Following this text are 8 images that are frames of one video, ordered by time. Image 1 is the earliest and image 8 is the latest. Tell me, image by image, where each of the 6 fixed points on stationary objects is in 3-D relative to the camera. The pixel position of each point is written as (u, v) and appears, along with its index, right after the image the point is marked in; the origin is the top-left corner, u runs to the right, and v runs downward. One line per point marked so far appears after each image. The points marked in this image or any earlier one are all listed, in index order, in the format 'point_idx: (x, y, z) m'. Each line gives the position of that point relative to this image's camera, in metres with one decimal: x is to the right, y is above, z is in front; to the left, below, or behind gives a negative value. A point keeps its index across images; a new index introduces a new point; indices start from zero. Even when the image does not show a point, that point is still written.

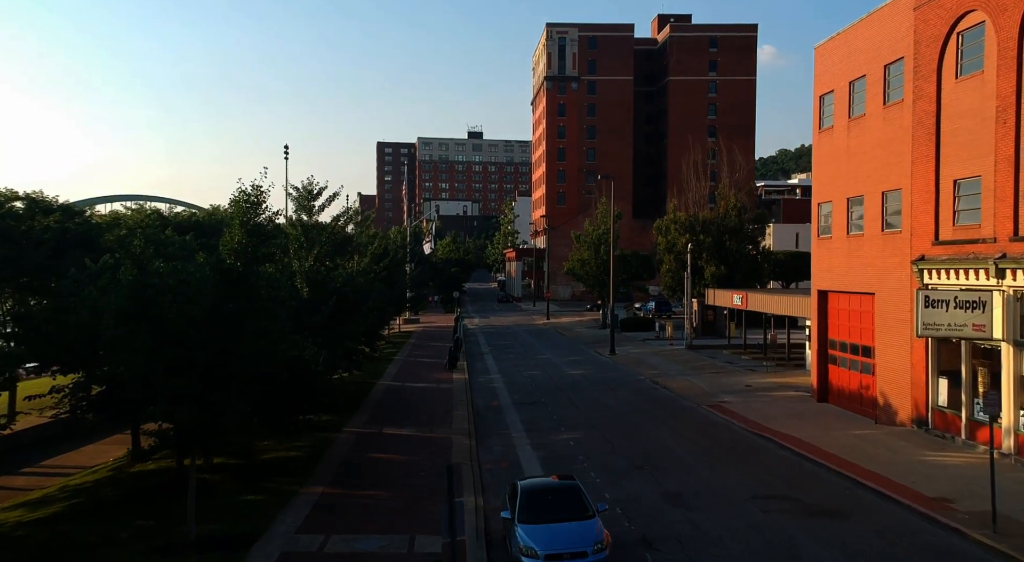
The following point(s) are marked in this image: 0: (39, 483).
0: (-10.3, -4.4, +18.2) m
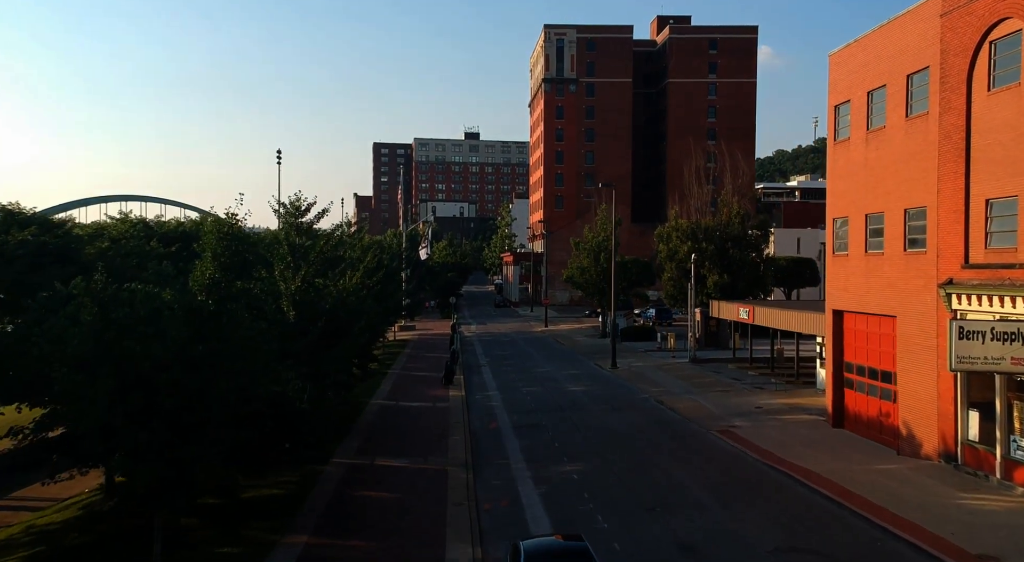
0: (-10.3, -4.8, +17.0) m
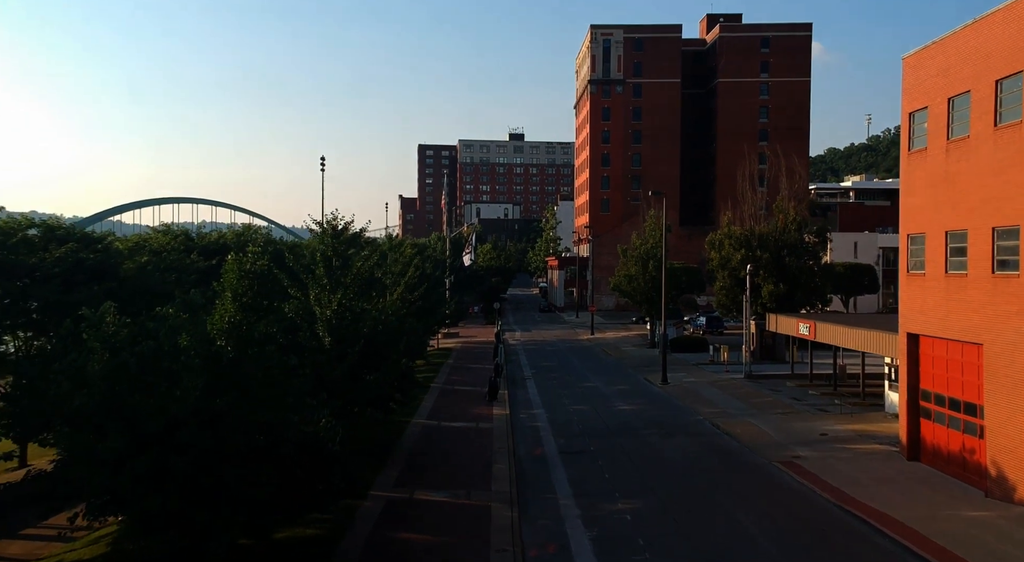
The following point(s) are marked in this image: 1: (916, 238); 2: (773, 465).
0: (-9.3, -5.3, +16.4) m
1: (+9.1, +1.0, +18.9) m
2: (+6.1, -4.3, +19.6) m
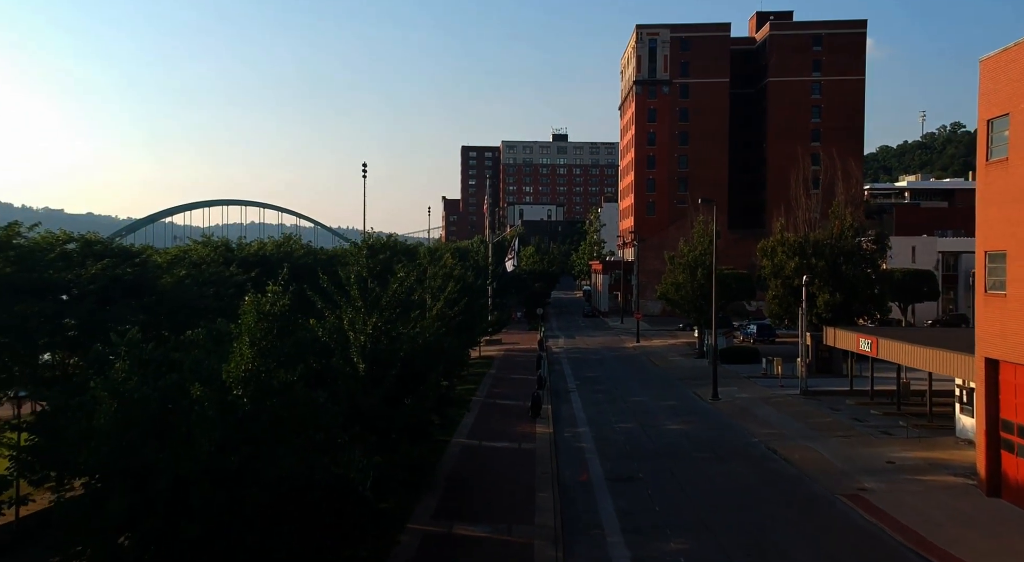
0: (-8.5, -5.8, +15.9) m
1: (+10.0, +0.6, +17.4) m
2: (+7.1, -4.7, +18.2) m
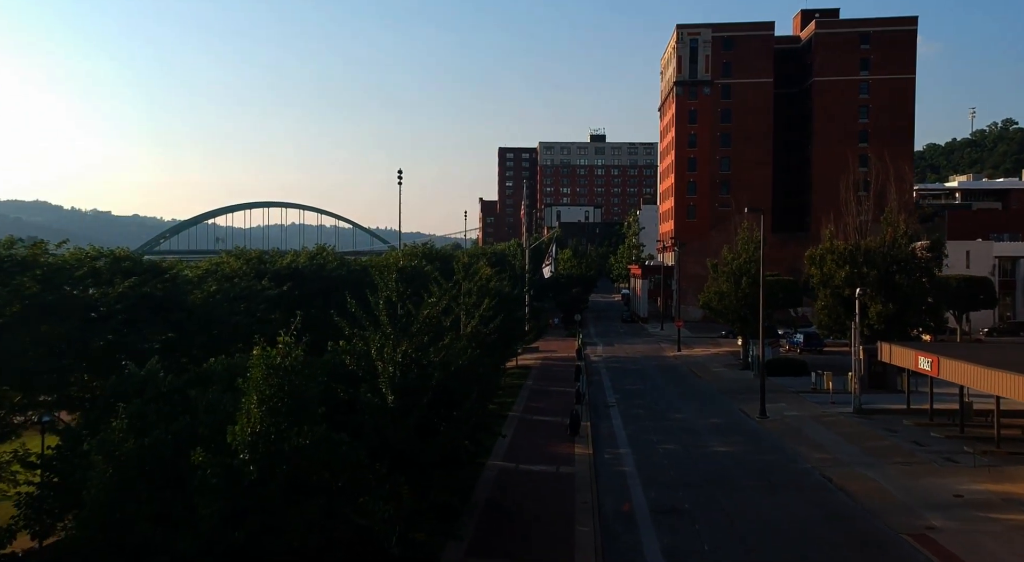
0: (-7.8, -6.2, +15.2) m
1: (+10.8, +0.1, +15.9) m
2: (+7.9, -5.2, +16.9) m
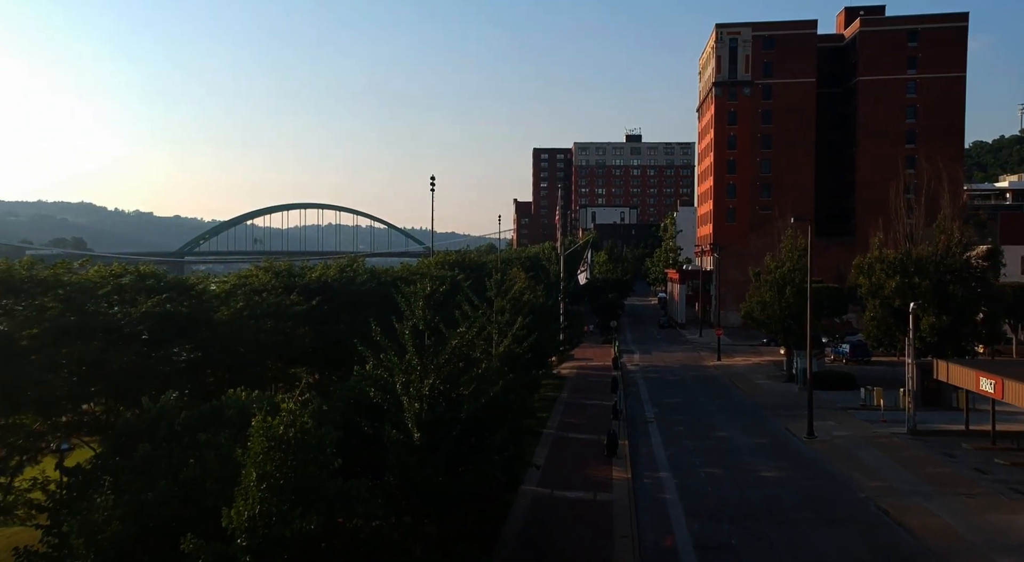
0: (-7.2, -6.7, +14.5) m
1: (+11.4, -0.4, +14.4) m
2: (+8.5, -5.7, +15.5) m
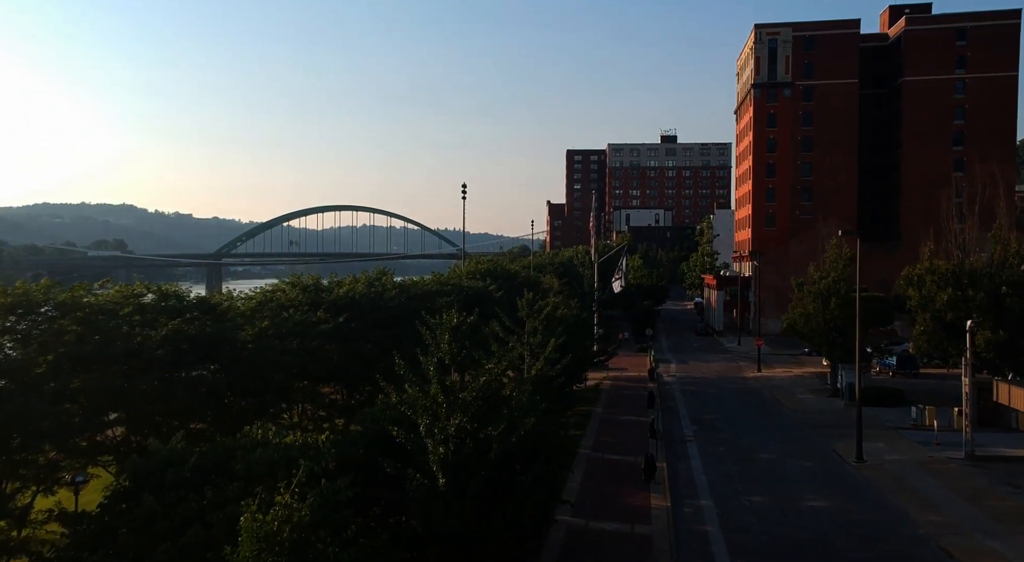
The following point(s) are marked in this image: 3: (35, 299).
0: (-6.7, -7.2, +13.8) m
1: (+11.9, -0.9, +12.9) m
2: (+9.1, -6.2, +14.1) m
3: (-10.9, -0.5, +19.2) m
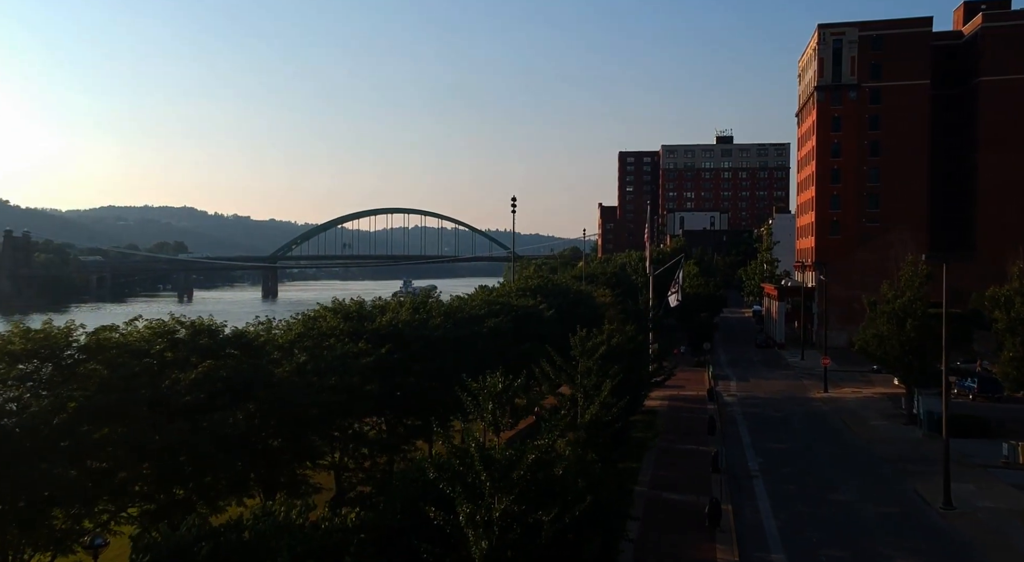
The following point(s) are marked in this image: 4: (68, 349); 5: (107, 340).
0: (-5.9, -8.1, +12.4) m
1: (+12.6, -1.8, +10.4) m
2: (+9.9, -7.0, +11.8) m
3: (-9.8, -1.4, +18.1) m
4: (-9.7, -1.5, +18.4) m
5: (-9.2, -1.4, +19.3) m
